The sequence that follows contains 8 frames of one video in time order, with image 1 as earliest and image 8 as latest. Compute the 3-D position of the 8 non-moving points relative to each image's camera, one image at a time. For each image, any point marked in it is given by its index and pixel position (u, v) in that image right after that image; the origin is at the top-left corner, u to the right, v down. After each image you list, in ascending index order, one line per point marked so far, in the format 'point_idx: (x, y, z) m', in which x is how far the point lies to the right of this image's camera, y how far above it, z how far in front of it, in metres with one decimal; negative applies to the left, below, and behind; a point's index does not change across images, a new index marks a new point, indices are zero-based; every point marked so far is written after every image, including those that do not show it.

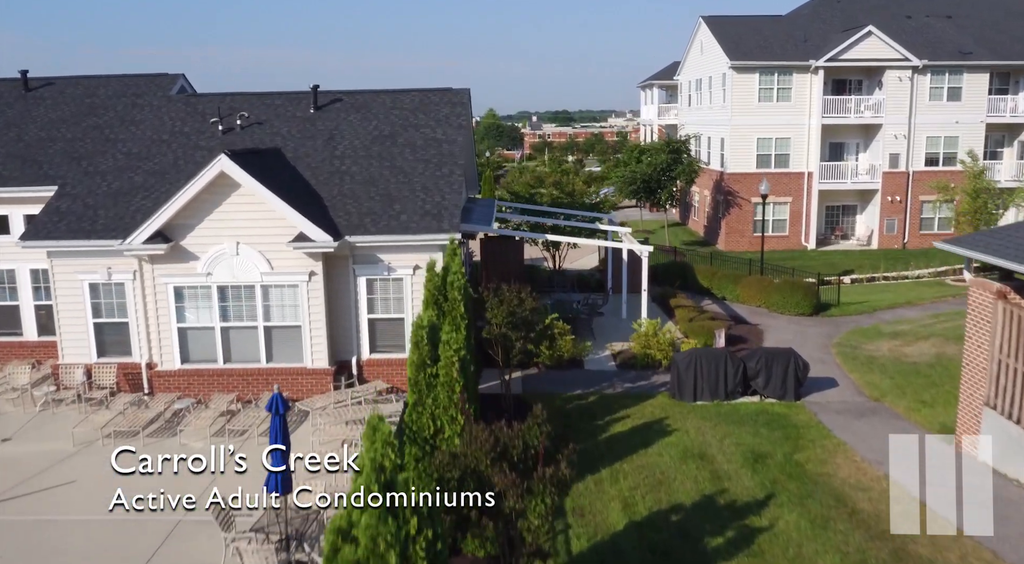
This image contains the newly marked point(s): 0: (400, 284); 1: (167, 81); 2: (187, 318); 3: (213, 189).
0: (-1.7, 0.0, +12.5) m
1: (-6.7, +3.9, +16.5) m
2: (-4.7, -0.5, +12.4) m
3: (-4.2, +1.3, +11.8) m
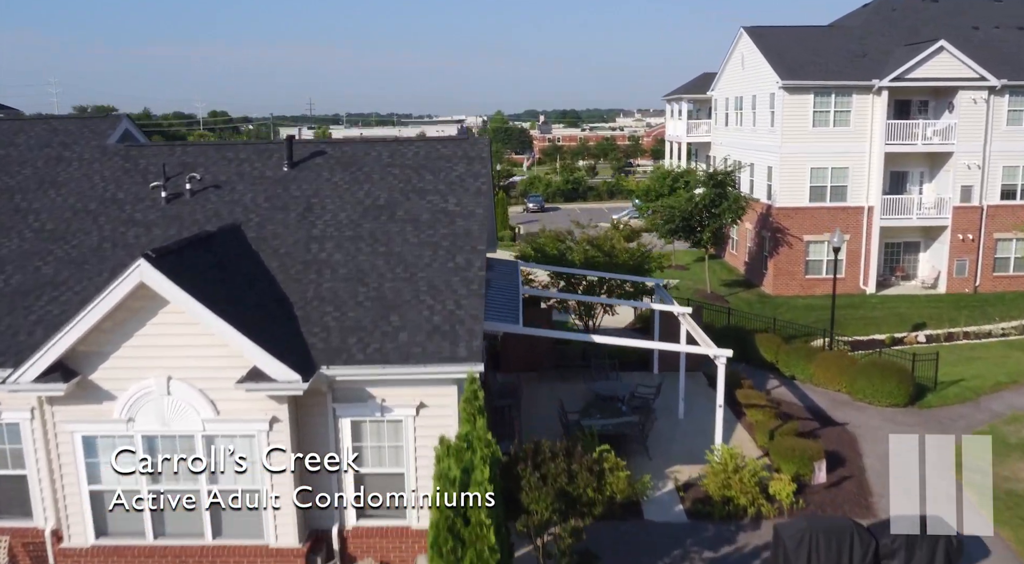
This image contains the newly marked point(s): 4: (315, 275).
0: (-1.2, -1.6, +9.0) m
1: (-6.2, +2.4, +13.0) m
2: (-4.3, -2.0, +8.9) m
3: (-3.7, -0.2, +8.3) m
4: (-2.3, +0.1, +9.7) m
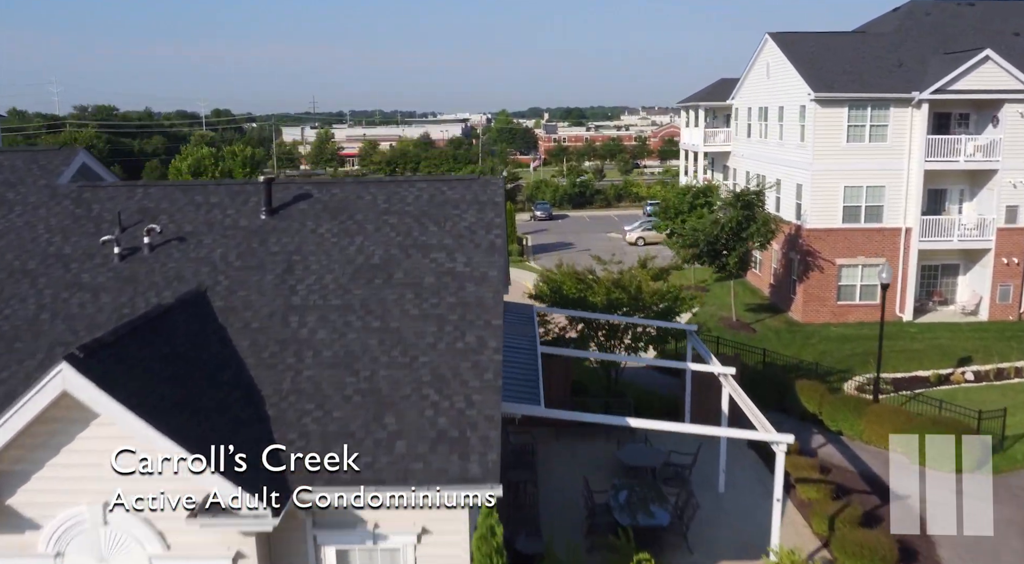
0: (-1.0, -2.4, +7.3) m
1: (-6.0, +1.6, +11.2) m
2: (-4.1, -2.9, +7.1) m
3: (-3.5, -1.0, +6.5) m
4: (-2.1, -0.7, +8.0) m
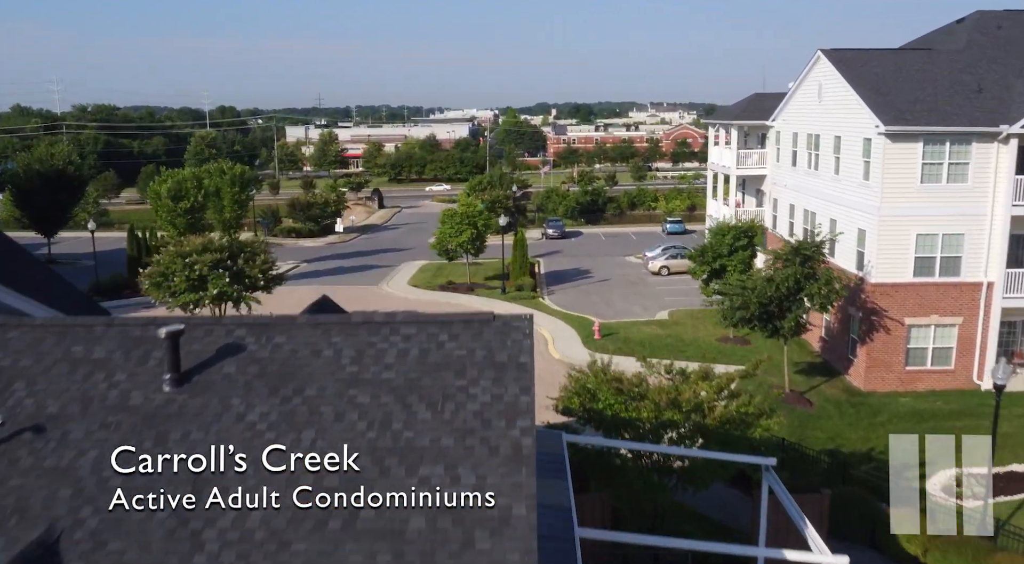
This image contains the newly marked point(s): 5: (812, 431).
0: (-0.8, -4.0, +3.9) m
1: (-5.7, +0.1, +7.9) m
2: (-3.9, -4.4, +3.8) m
3: (-3.3, -2.6, +3.2) m
4: (-1.8, -2.3, +4.6) m
5: (+6.6, -3.3, +18.6) m
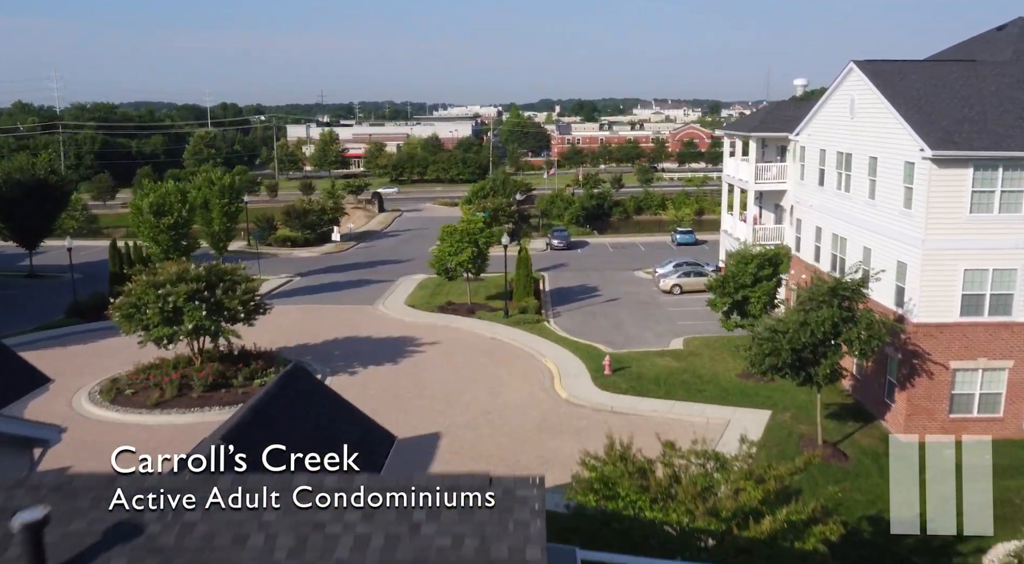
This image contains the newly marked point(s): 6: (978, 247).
0: (-0.8, -4.9, +2.0) m
1: (-5.7, -0.8, +6.0) m
2: (-3.9, -5.4, +1.9) m
3: (-3.3, -3.5, +1.3) m
4: (-1.8, -3.2, +2.7) m
5: (+6.6, -4.1, +16.6) m
6: (+9.9, +0.7, +18.1) m
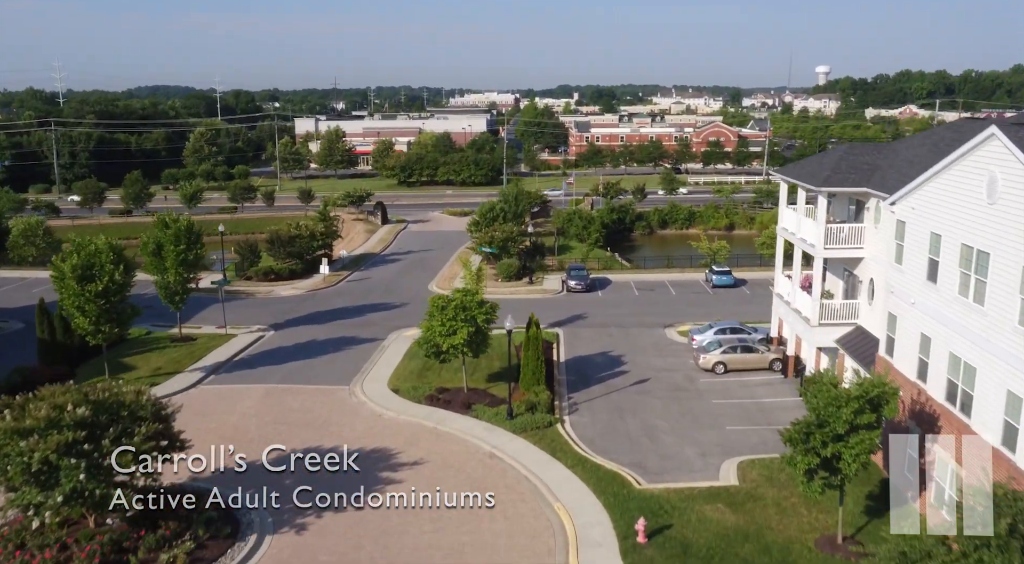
0: (-1.2, -7.9, -3.9) m
1: (-6.0, -3.7, +0.1) m
2: (-4.3, -8.4, -3.9) m
3: (-3.7, -6.6, -4.6) m
4: (-2.2, -6.2, -3.2) m
5: (+6.5, -7.0, +10.6) m
6: (+9.9, -2.1, +11.9) m
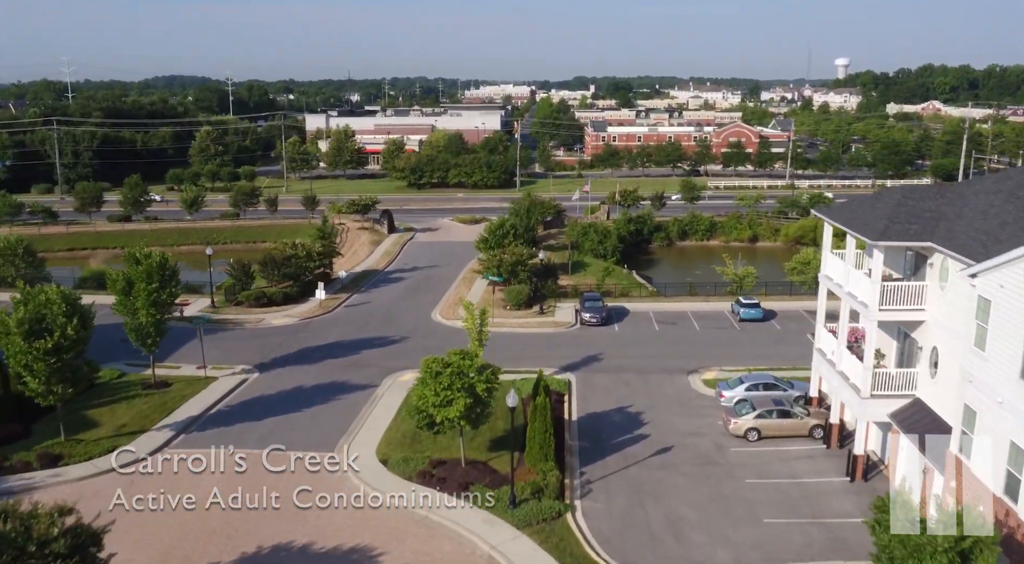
0: (-1.6, -9.8, -7.0) m
1: (-6.3, -5.5, -3.0) m
2: (-4.7, -10.2, -7.0) m
3: (-4.1, -8.4, -7.7) m
4: (-2.6, -8.1, -6.3) m
5: (+6.3, -8.8, +7.3) m
6: (+9.8, -3.9, +8.5) m
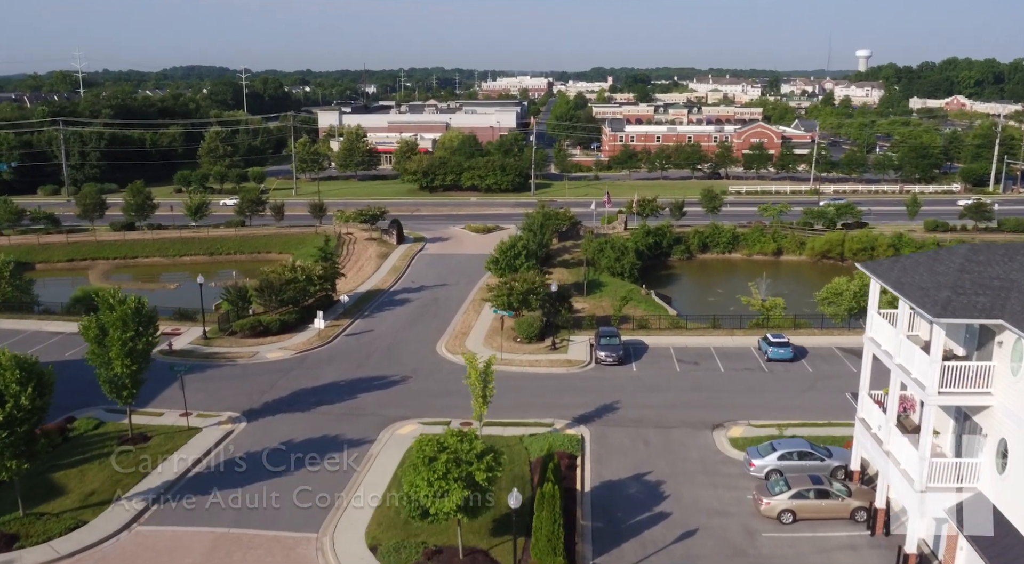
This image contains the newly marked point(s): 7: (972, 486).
0: (-2.1, -11.8, -9.5) m
1: (-6.7, -7.4, -5.4) m
2: (-5.2, -12.1, -9.4) m
3: (-4.6, -10.4, -10.1) m
4: (-3.1, -10.1, -8.8) m
5: (+6.1, -10.6, +4.7) m
6: (+9.6, -5.8, +5.8) m
7: (+10.4, -4.6, +19.1) m
